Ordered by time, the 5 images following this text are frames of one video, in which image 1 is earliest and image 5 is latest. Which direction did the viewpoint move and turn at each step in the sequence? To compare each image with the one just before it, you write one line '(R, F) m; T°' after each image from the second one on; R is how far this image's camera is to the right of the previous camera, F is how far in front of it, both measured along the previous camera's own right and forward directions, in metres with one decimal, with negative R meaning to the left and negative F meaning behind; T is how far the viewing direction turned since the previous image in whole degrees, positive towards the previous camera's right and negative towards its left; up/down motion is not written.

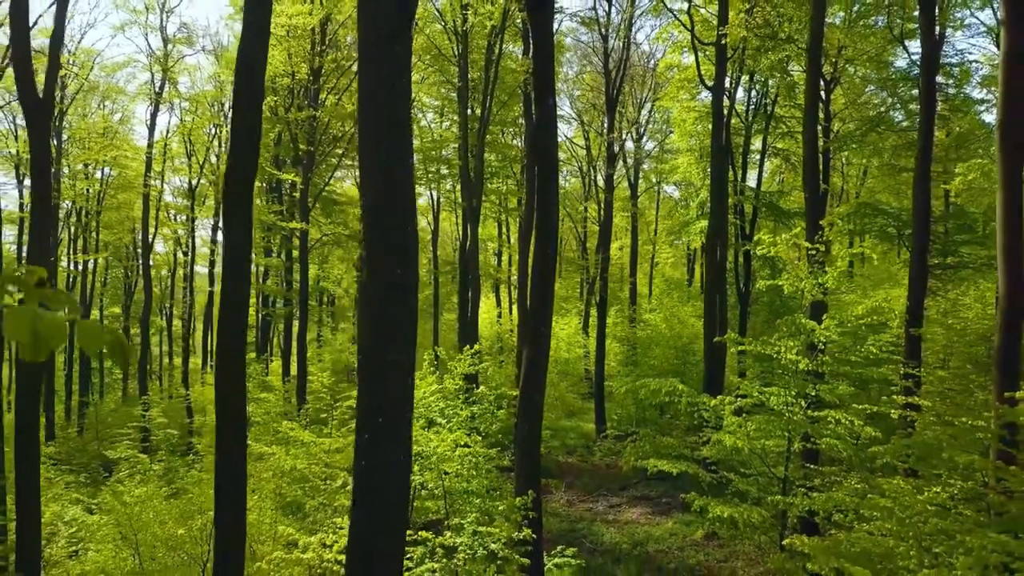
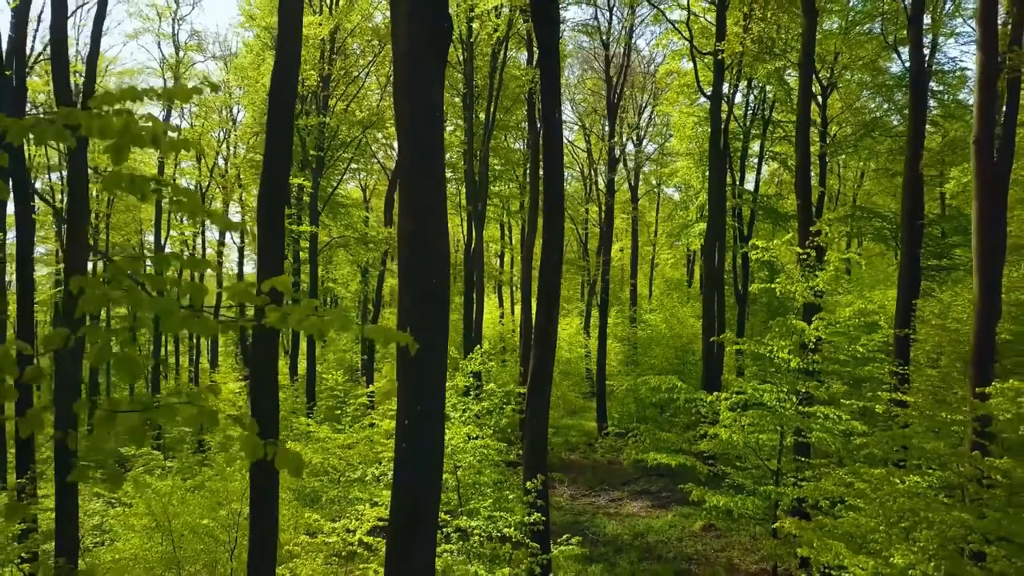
(-0.1, -0.4) m; 0°
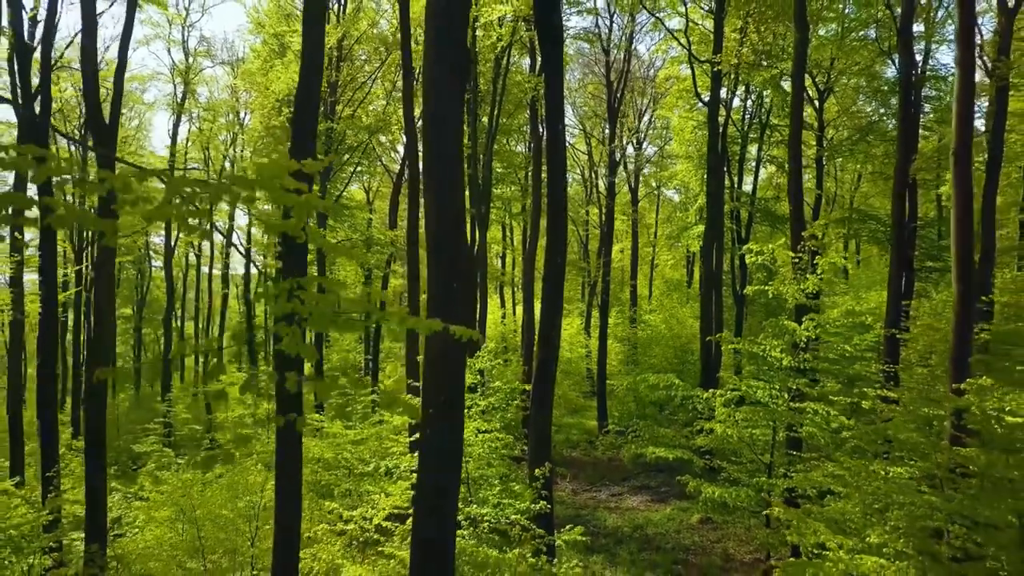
(-0.1, -0.4) m; 0°
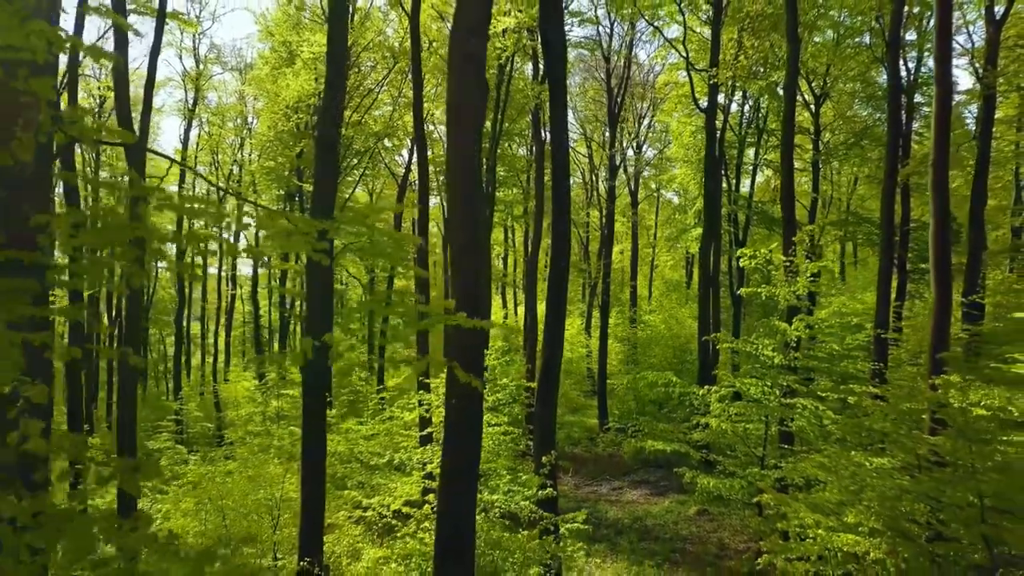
(-0.1, -0.4) m; 0°
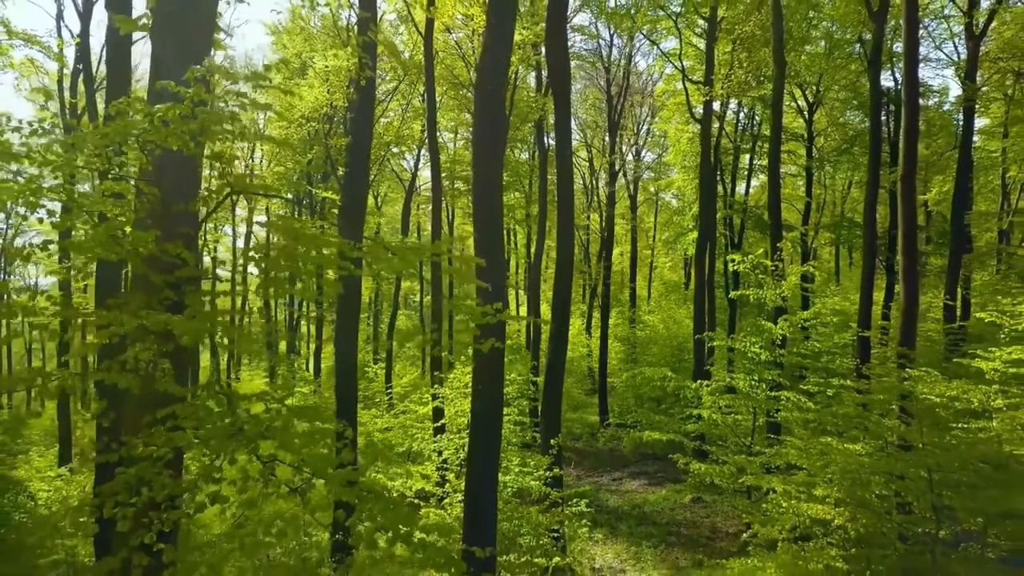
(-0.1, -0.7) m; 0°
